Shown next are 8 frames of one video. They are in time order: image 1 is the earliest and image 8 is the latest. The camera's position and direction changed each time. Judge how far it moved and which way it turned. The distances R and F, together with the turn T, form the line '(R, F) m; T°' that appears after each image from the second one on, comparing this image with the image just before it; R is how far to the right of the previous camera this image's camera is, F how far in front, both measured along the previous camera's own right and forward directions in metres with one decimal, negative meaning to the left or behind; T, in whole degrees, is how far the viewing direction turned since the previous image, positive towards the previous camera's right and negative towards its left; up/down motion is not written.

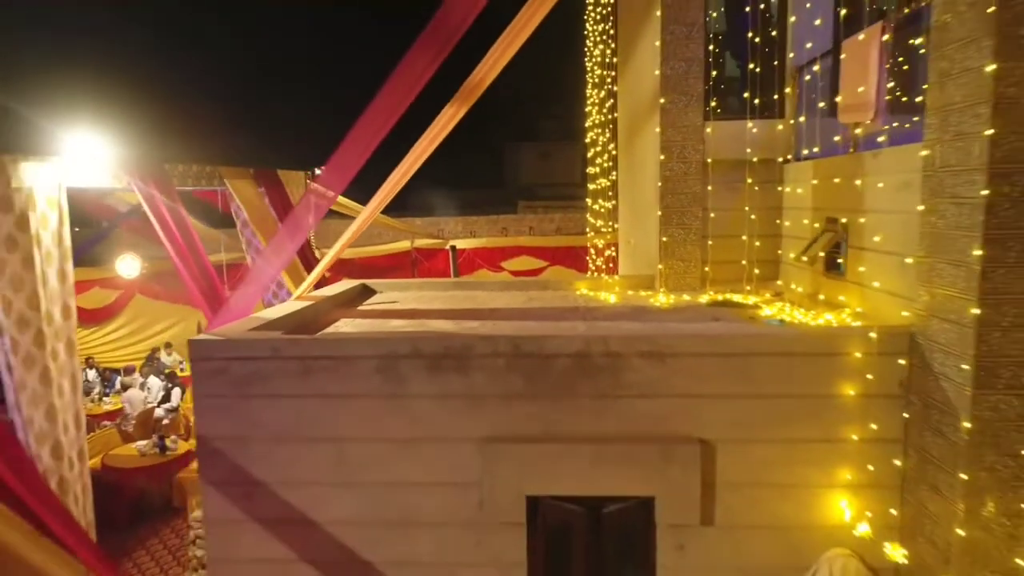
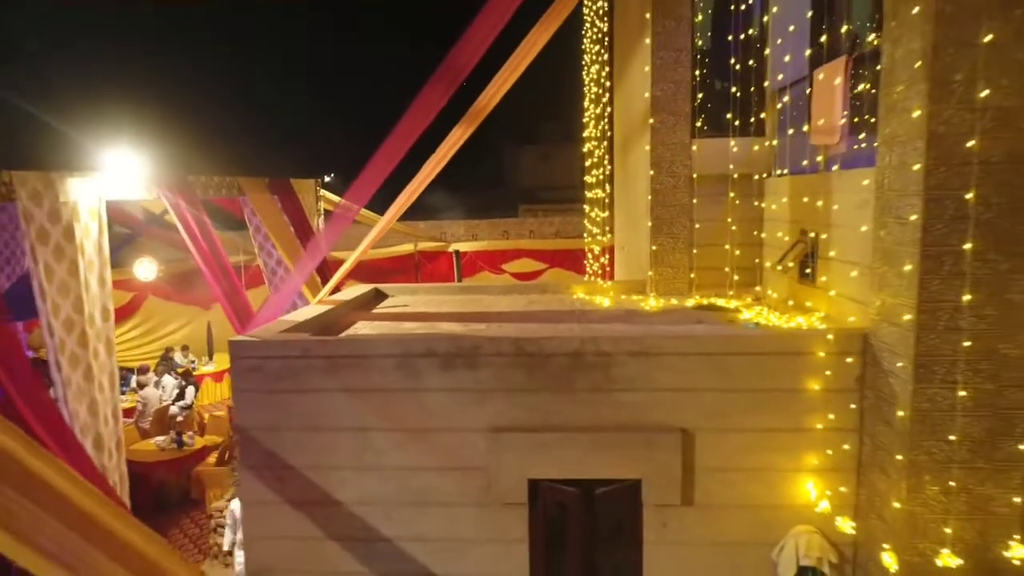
(0.0, -0.4) m; 0°
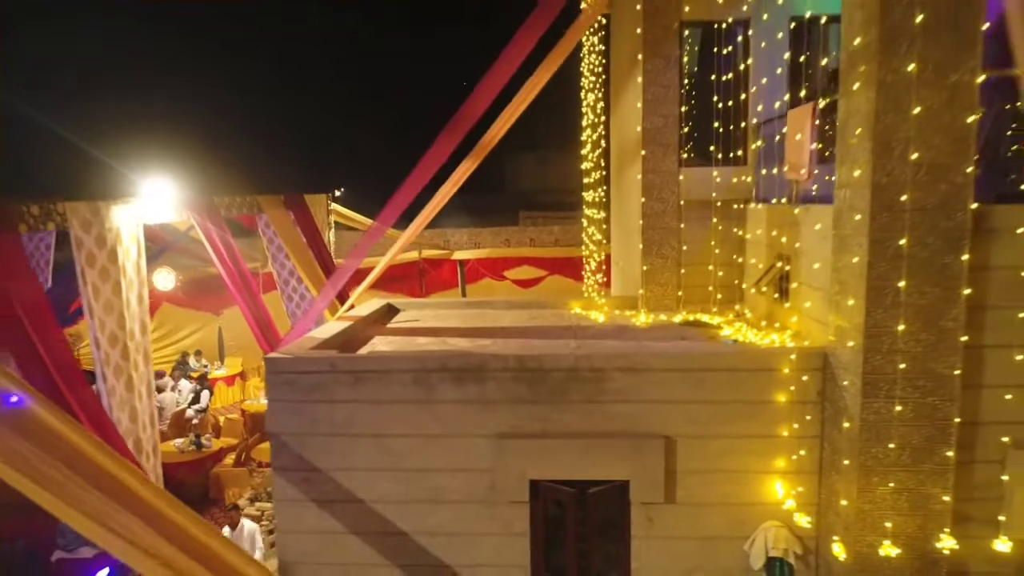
(0.0, -0.4) m; 0°
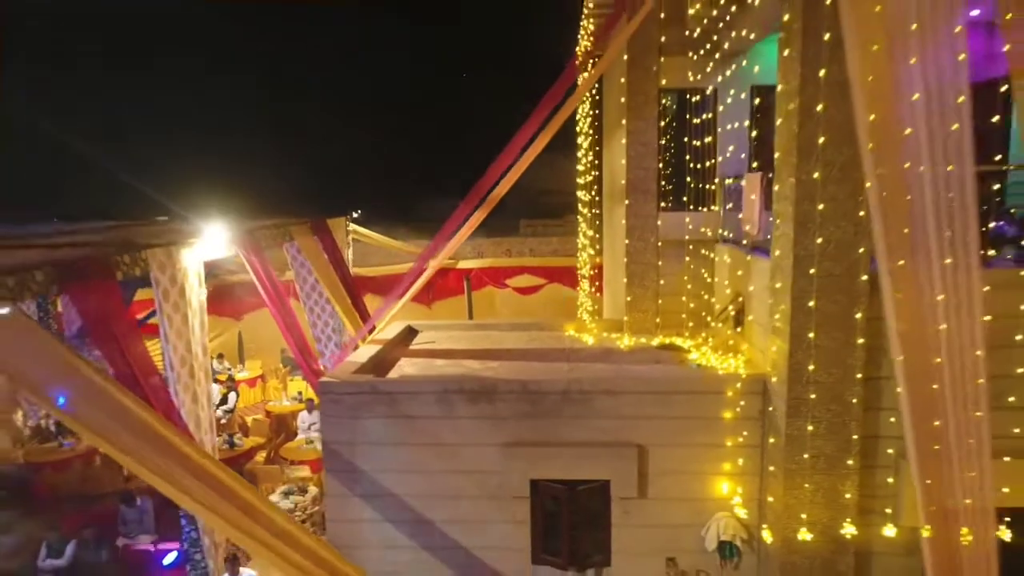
(0.0, -0.9) m; 0°
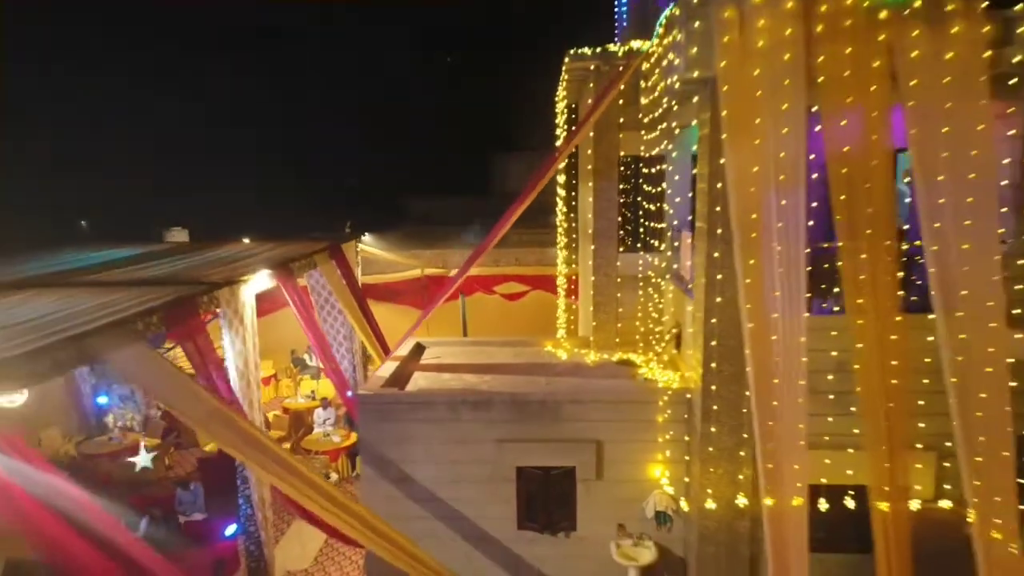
(0.0, -1.5) m; +1°
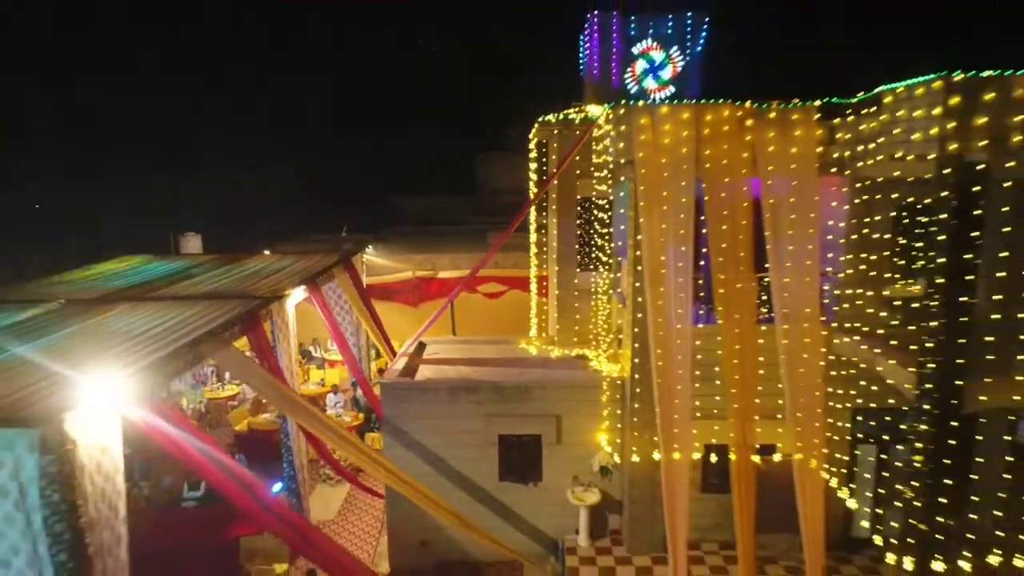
(-0.1, -2.1) m; +2°
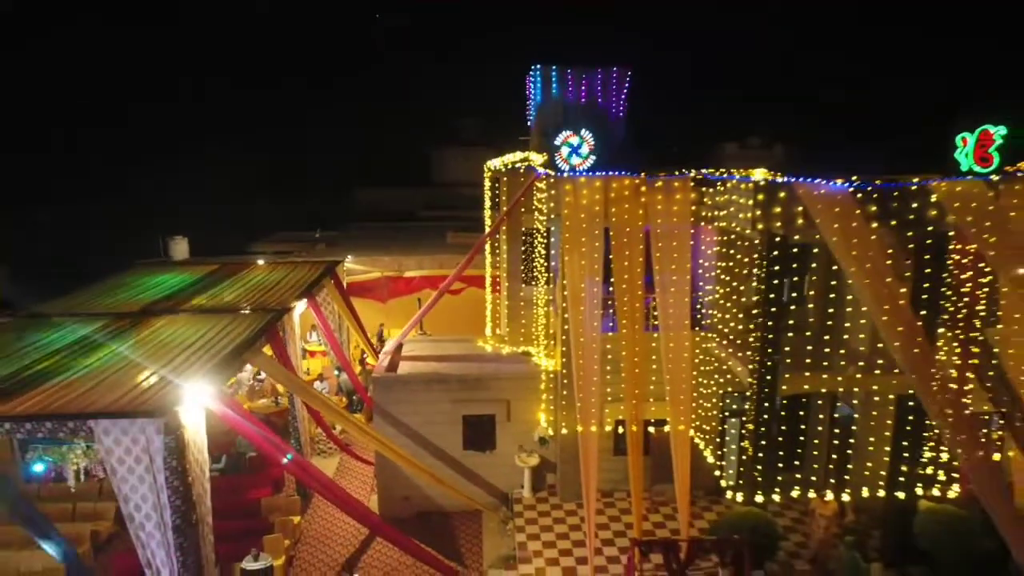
(-0.1, -2.6) m; +3°
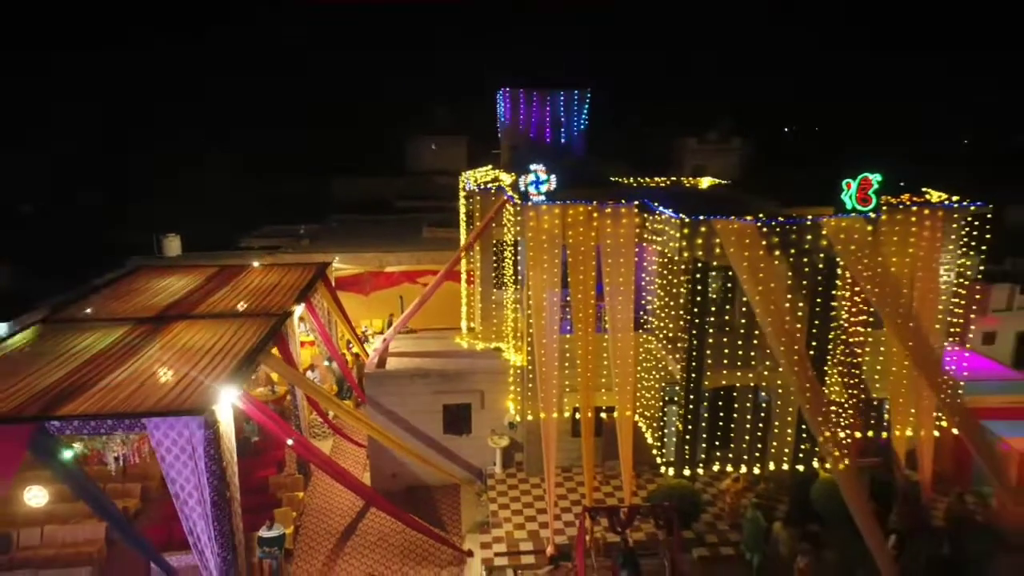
(0.0, -1.7) m; +2°
